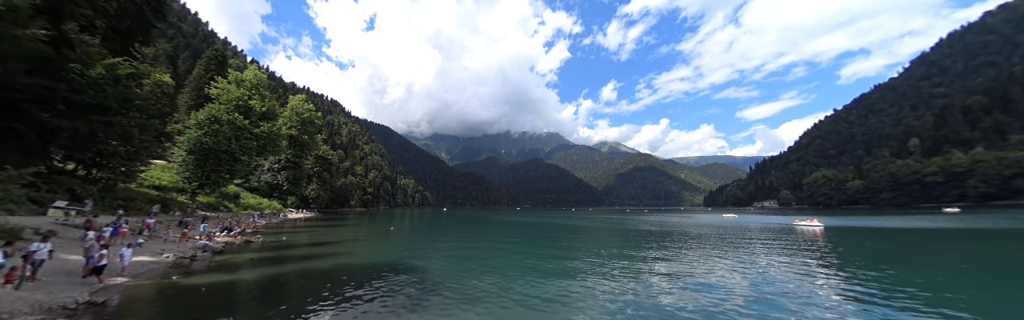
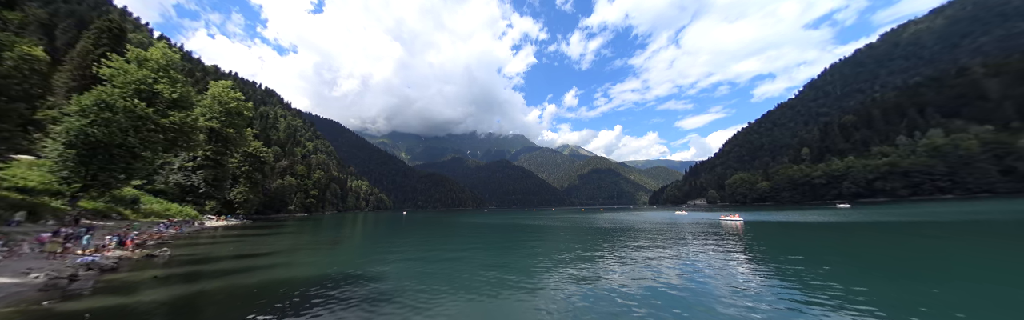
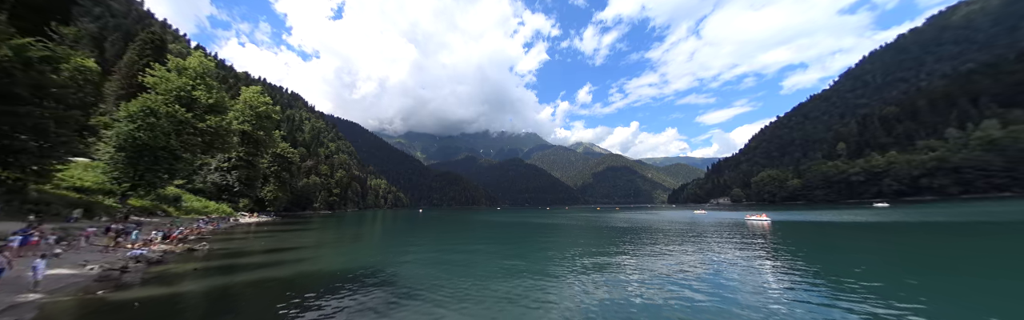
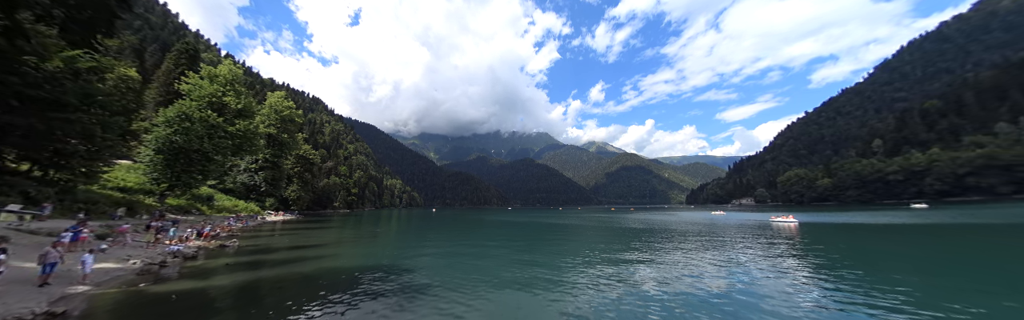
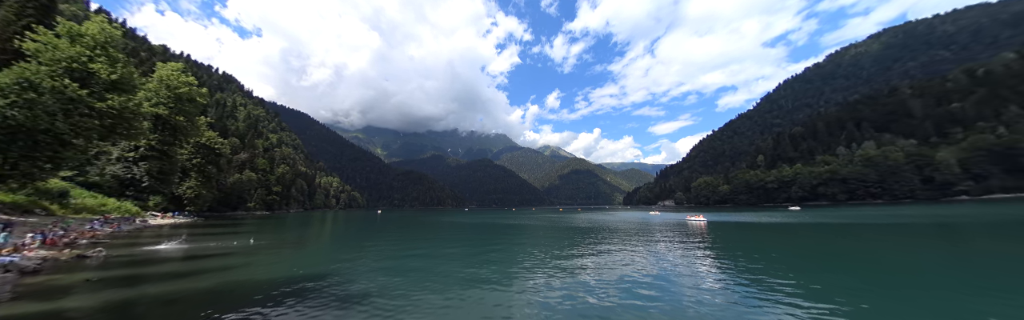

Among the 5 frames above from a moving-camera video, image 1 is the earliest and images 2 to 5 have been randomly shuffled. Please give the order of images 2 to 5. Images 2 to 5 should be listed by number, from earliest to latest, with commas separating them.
4, 3, 2, 5
